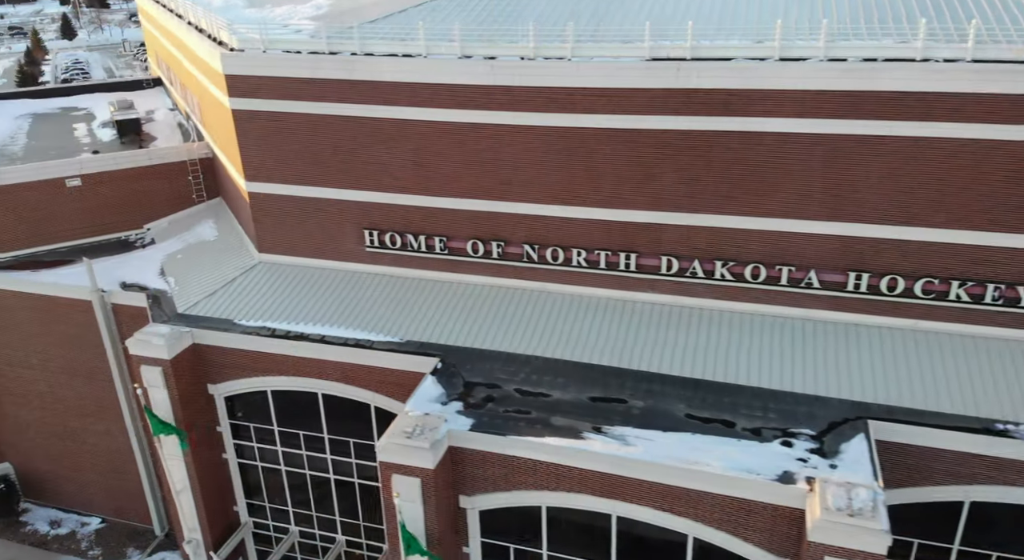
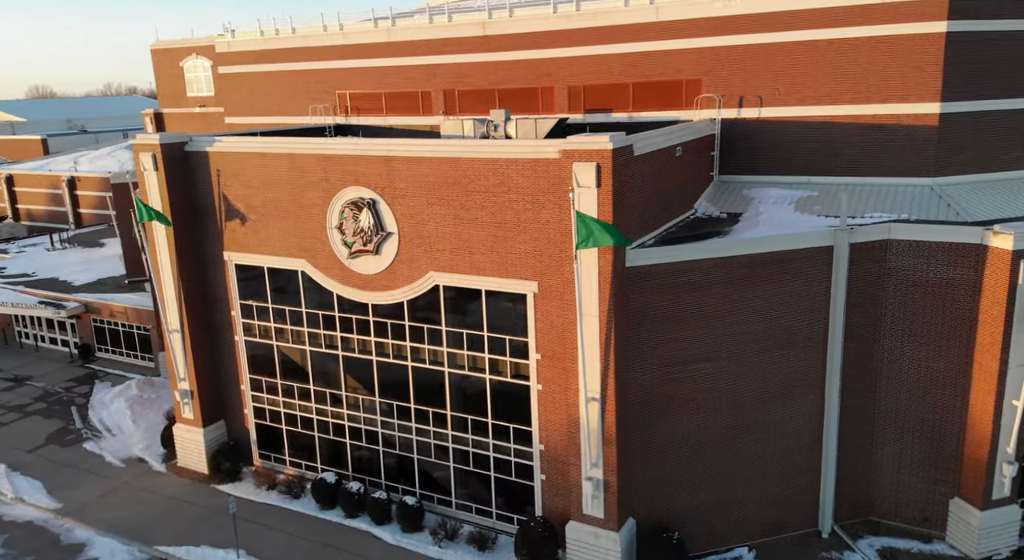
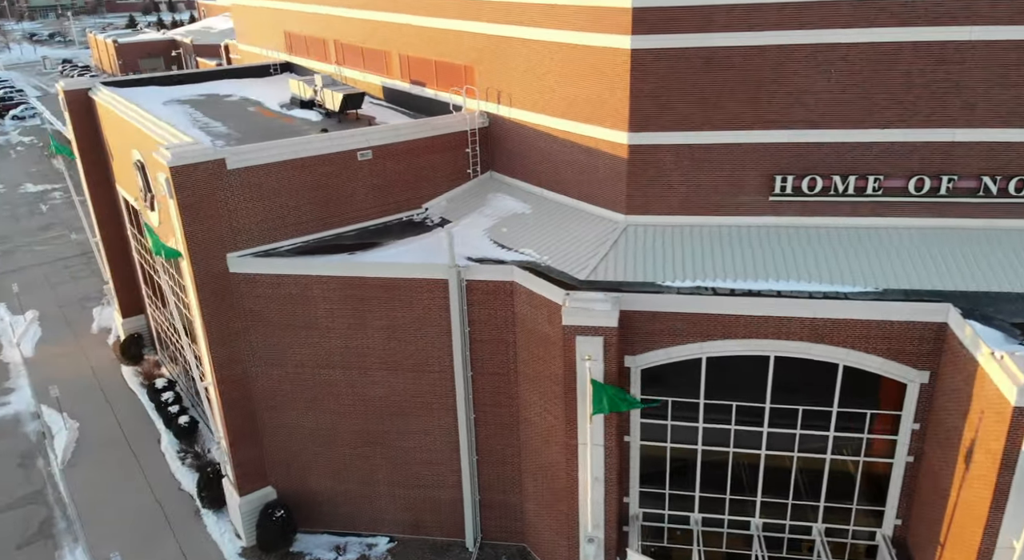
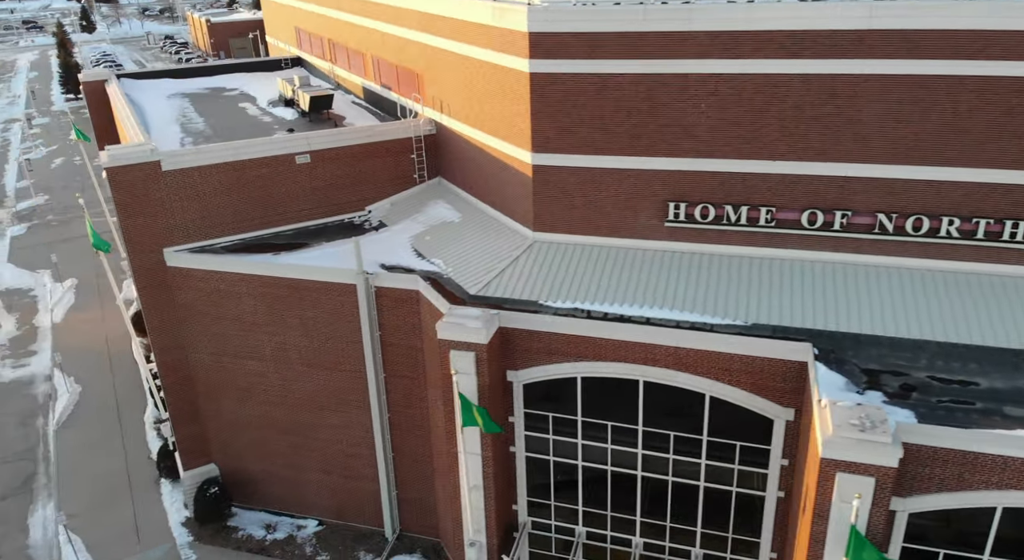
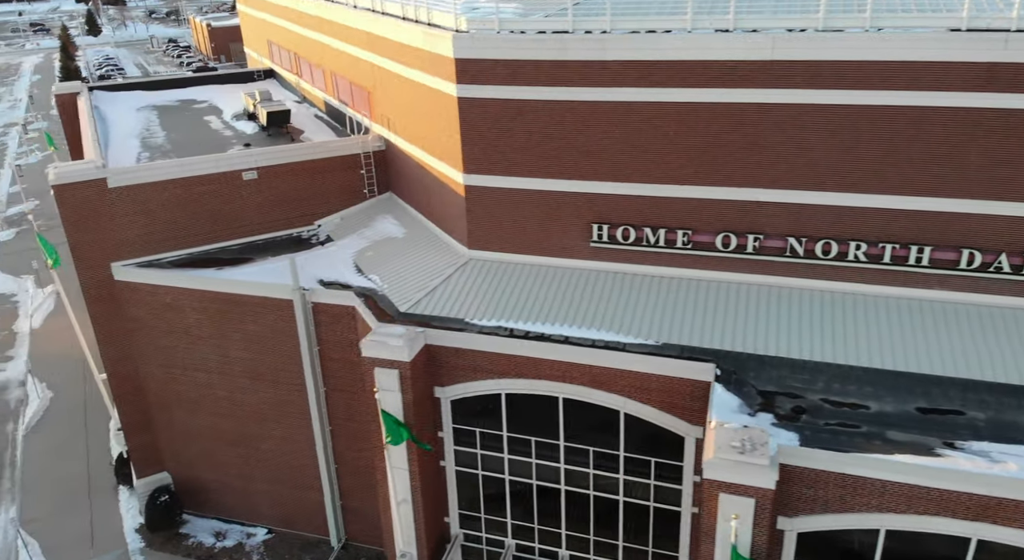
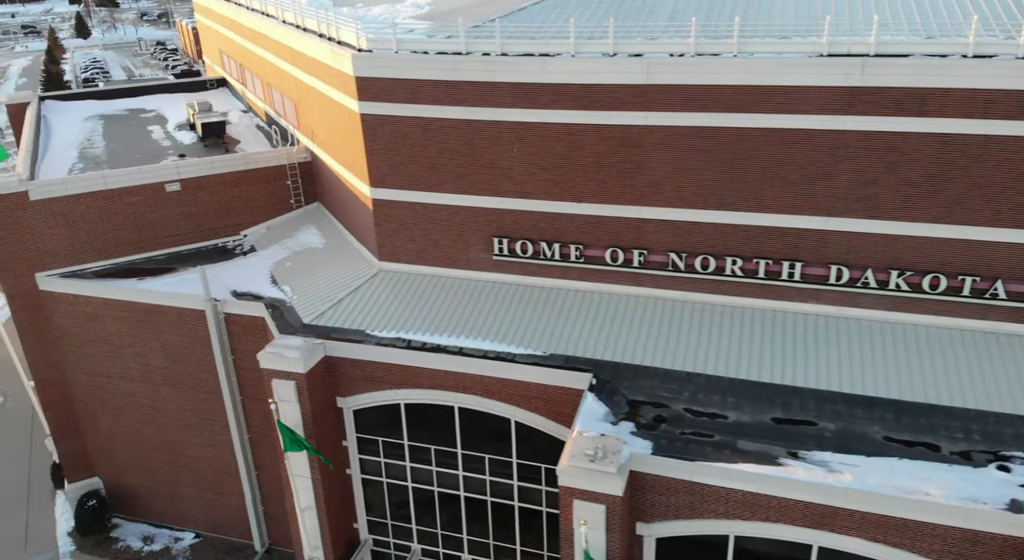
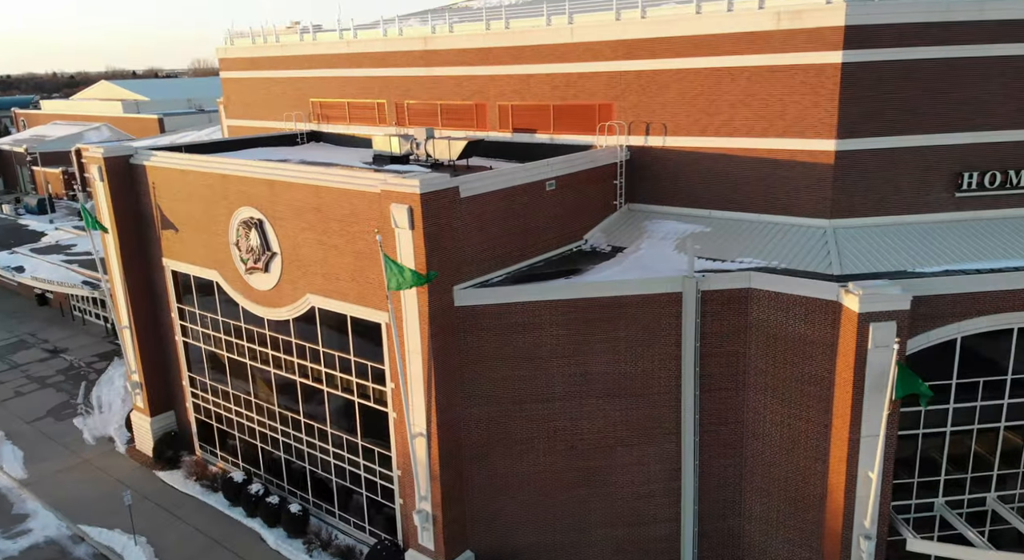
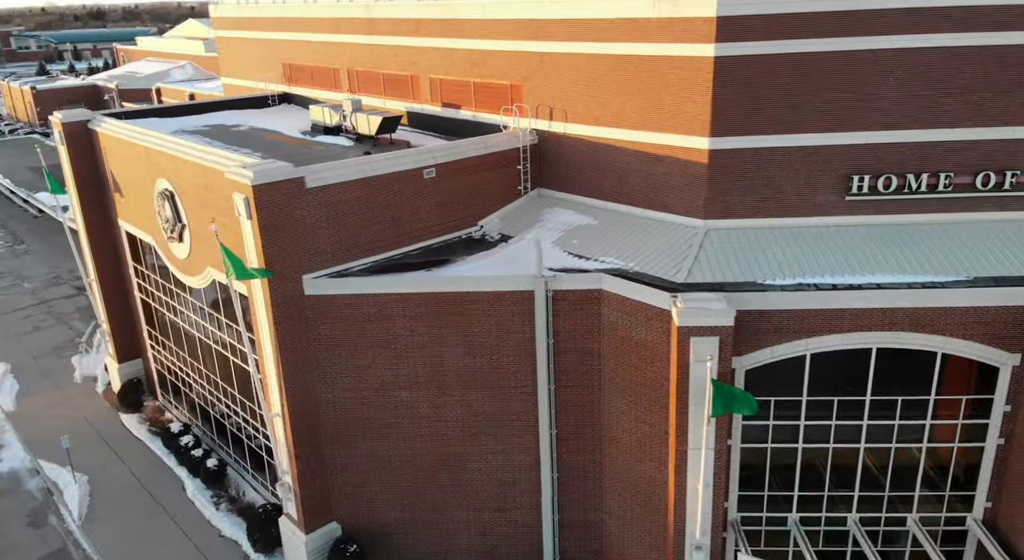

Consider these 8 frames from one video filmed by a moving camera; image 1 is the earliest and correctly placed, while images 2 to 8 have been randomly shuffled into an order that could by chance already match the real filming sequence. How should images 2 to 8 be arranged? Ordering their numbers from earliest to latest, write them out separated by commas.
6, 5, 4, 3, 8, 7, 2
